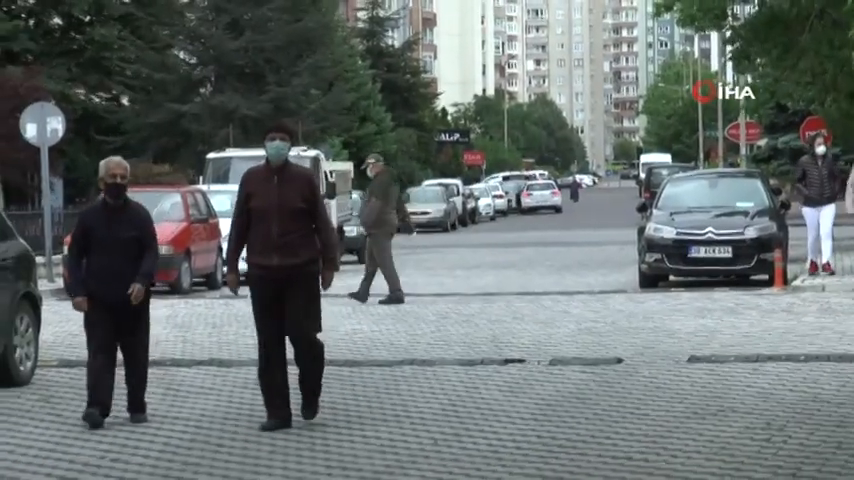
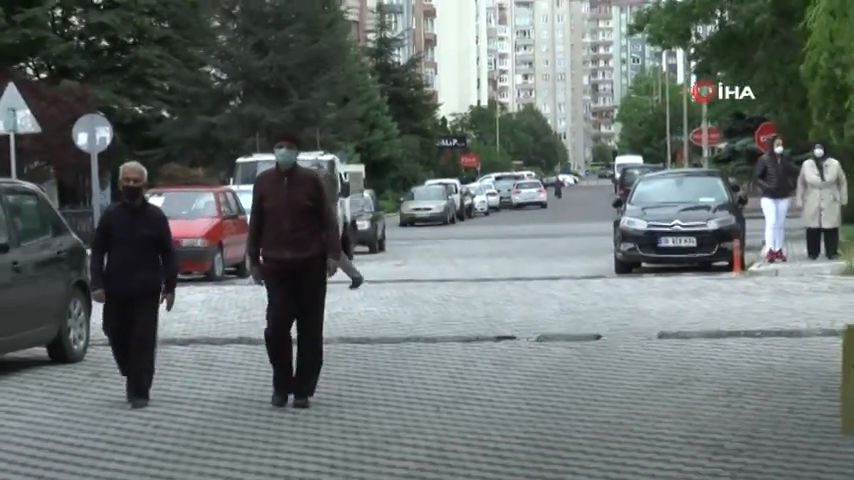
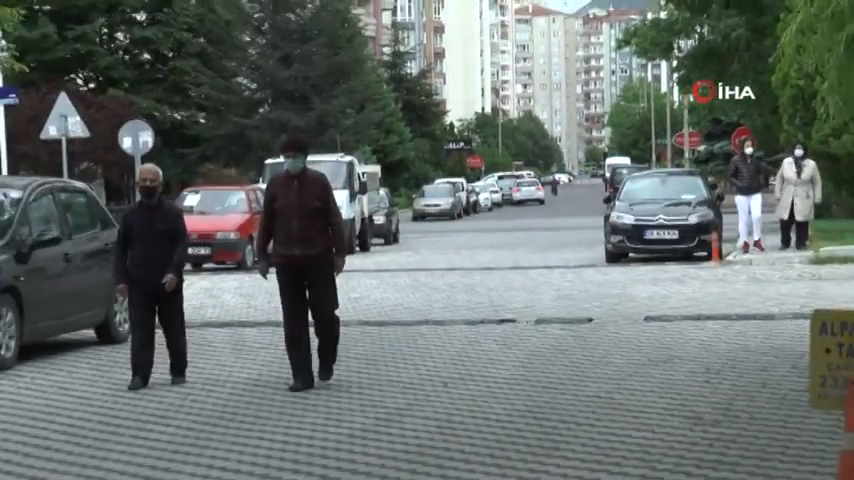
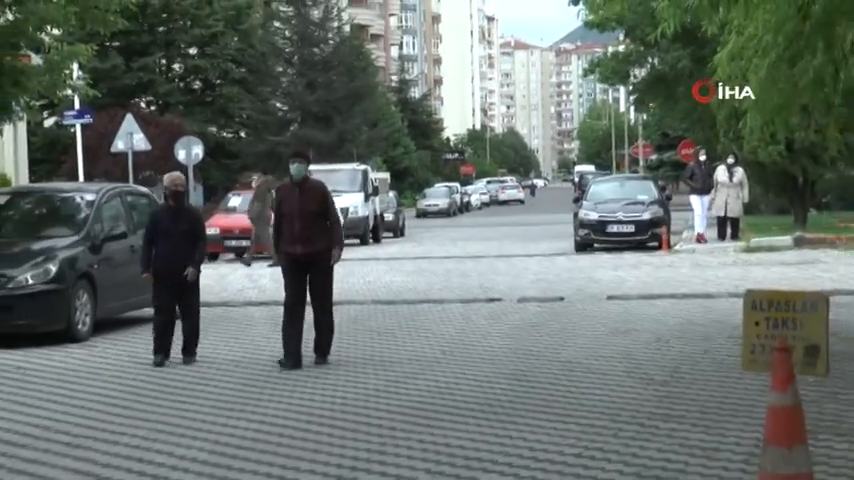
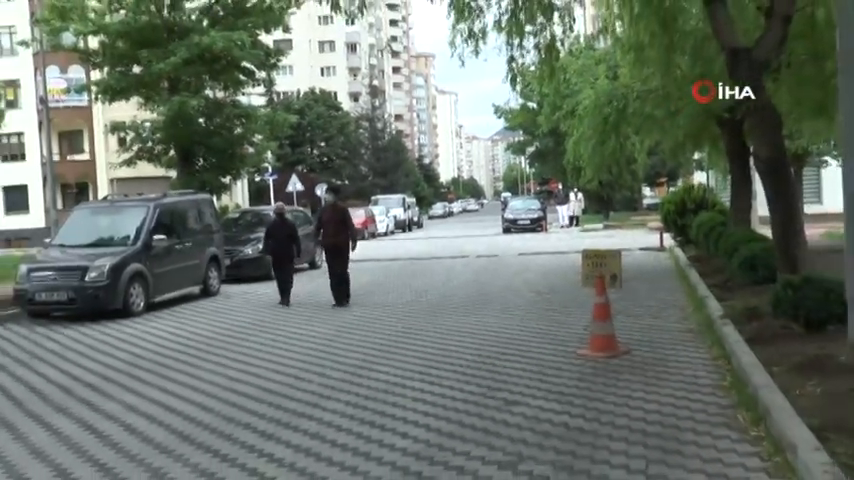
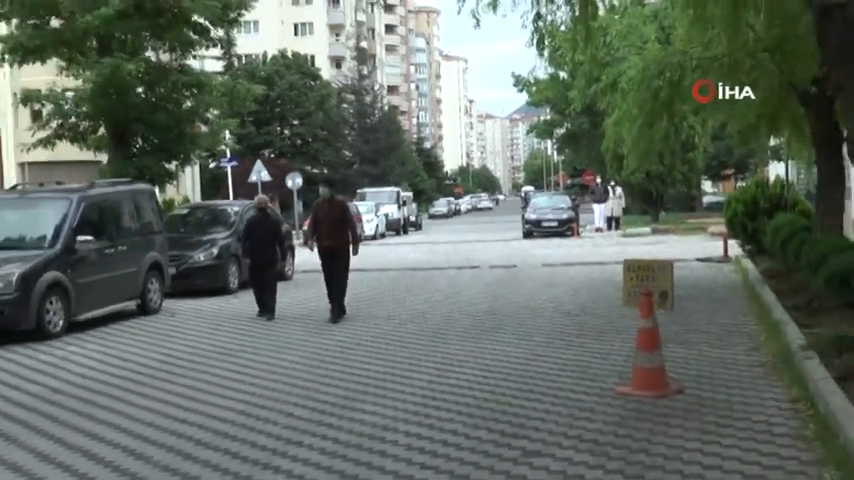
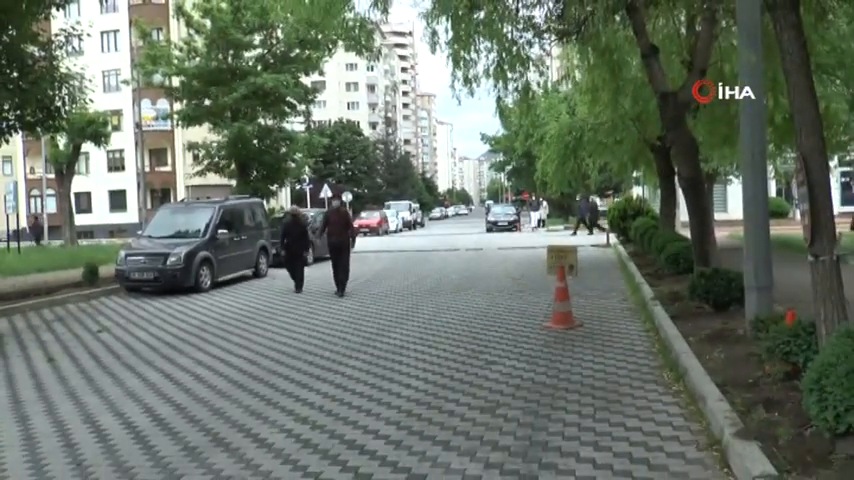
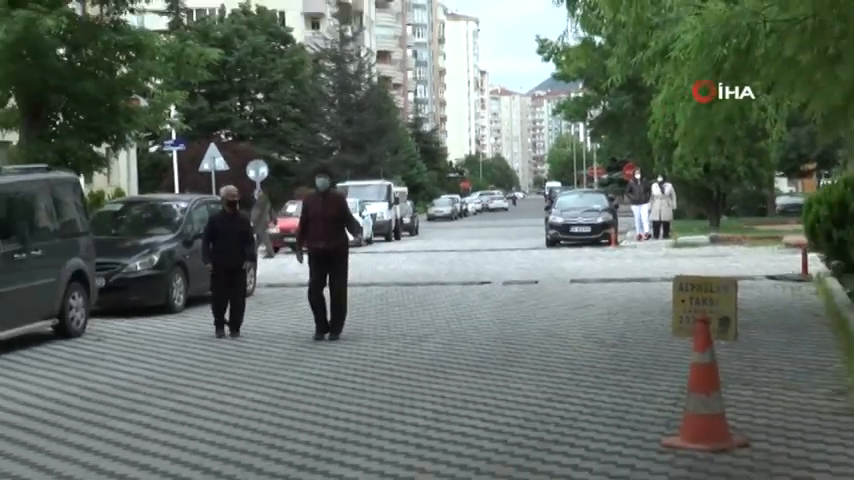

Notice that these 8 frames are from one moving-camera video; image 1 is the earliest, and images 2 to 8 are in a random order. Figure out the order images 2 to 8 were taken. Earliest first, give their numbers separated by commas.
2, 3, 4, 8, 6, 5, 7
